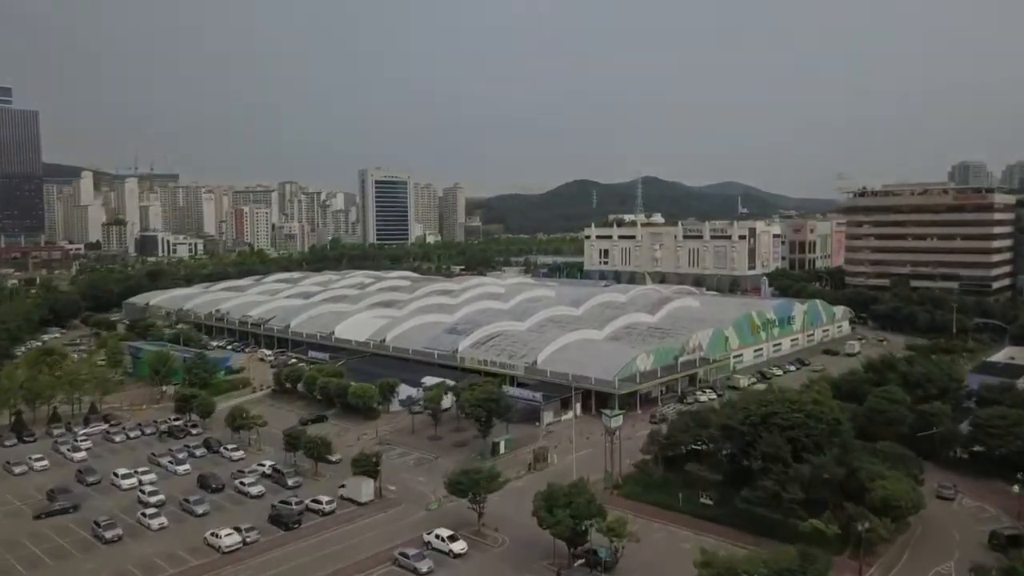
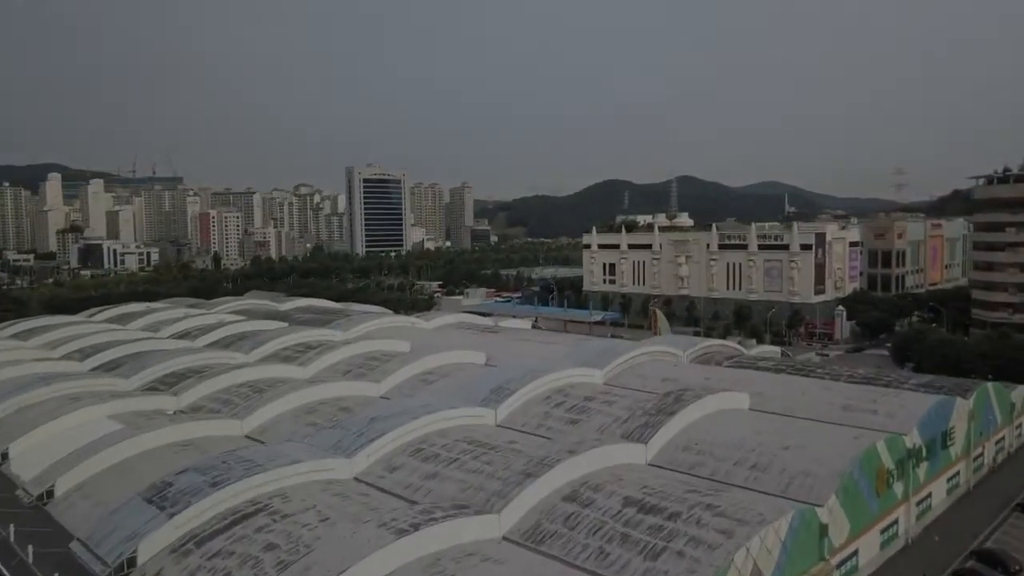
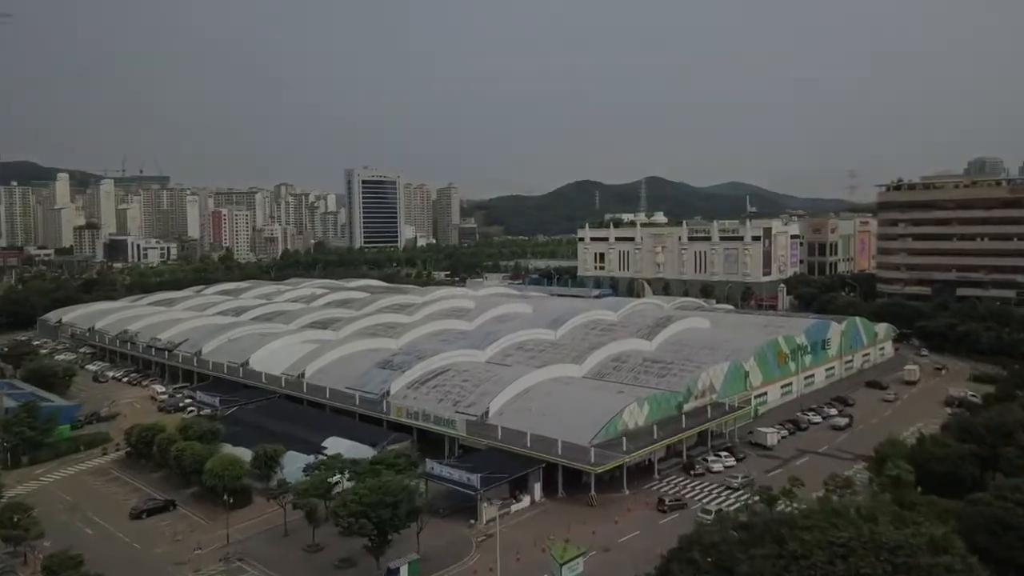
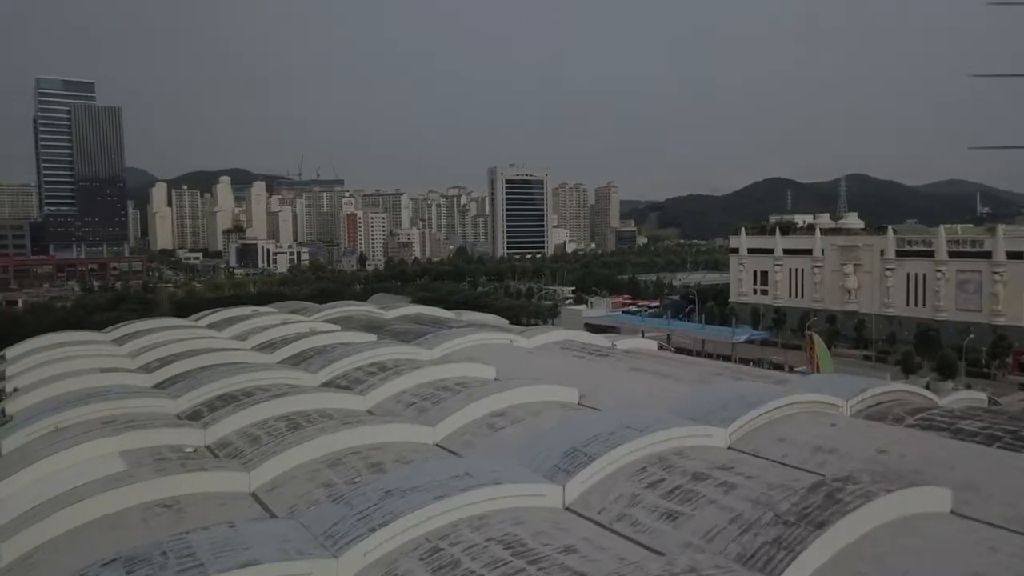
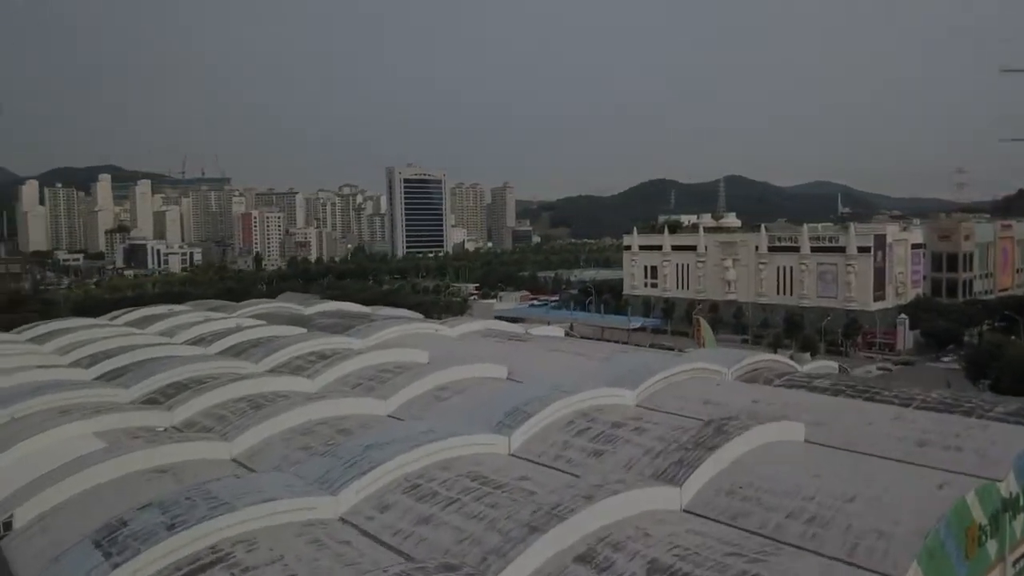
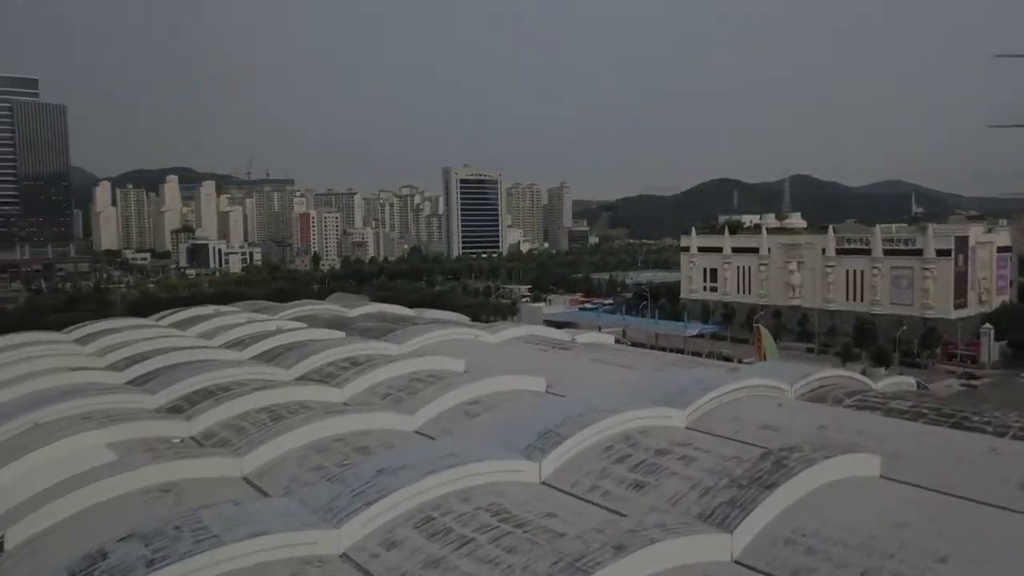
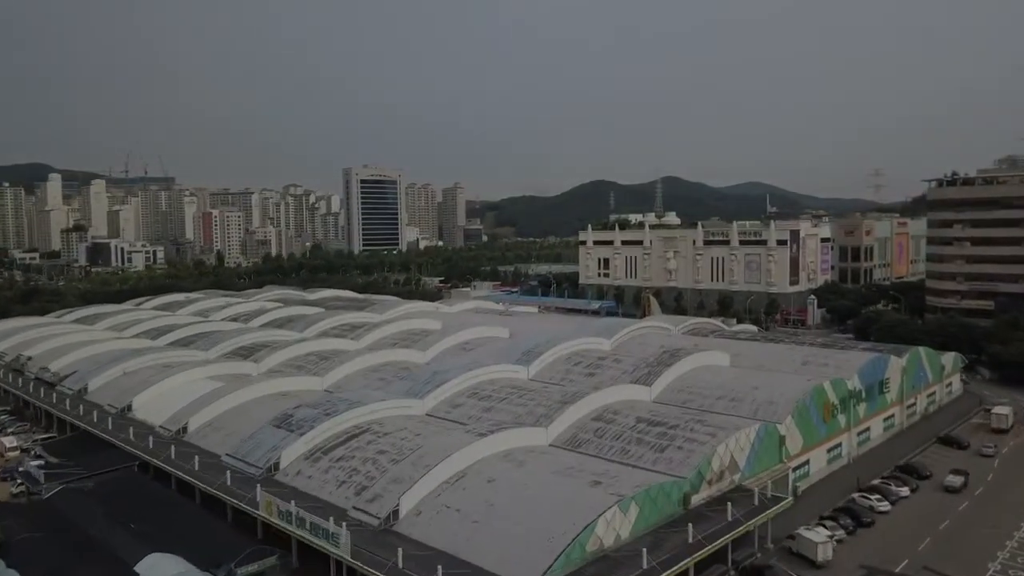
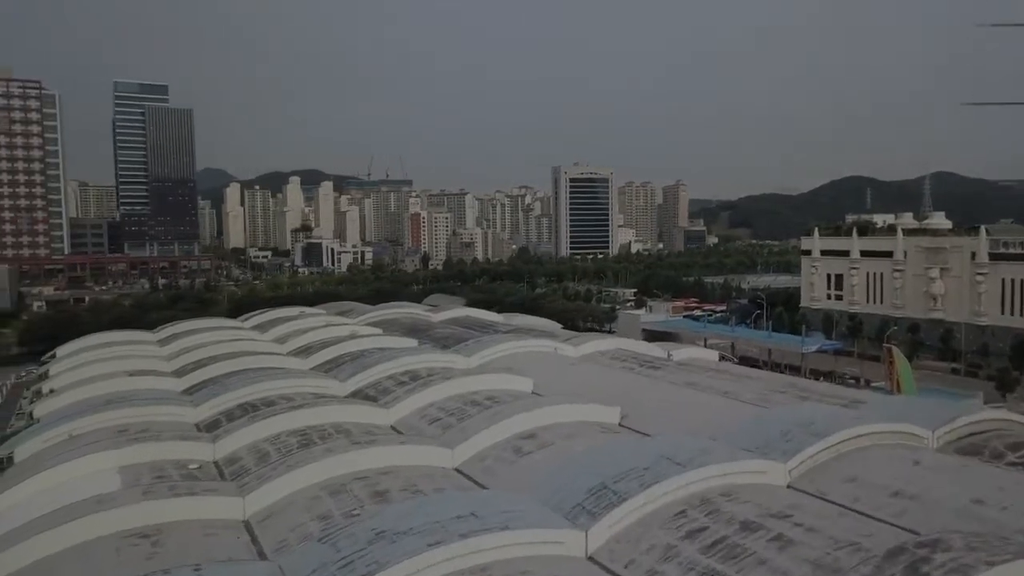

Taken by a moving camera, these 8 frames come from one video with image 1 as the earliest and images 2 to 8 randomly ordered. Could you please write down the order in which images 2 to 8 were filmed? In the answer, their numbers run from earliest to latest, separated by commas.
3, 7, 2, 5, 6, 4, 8
